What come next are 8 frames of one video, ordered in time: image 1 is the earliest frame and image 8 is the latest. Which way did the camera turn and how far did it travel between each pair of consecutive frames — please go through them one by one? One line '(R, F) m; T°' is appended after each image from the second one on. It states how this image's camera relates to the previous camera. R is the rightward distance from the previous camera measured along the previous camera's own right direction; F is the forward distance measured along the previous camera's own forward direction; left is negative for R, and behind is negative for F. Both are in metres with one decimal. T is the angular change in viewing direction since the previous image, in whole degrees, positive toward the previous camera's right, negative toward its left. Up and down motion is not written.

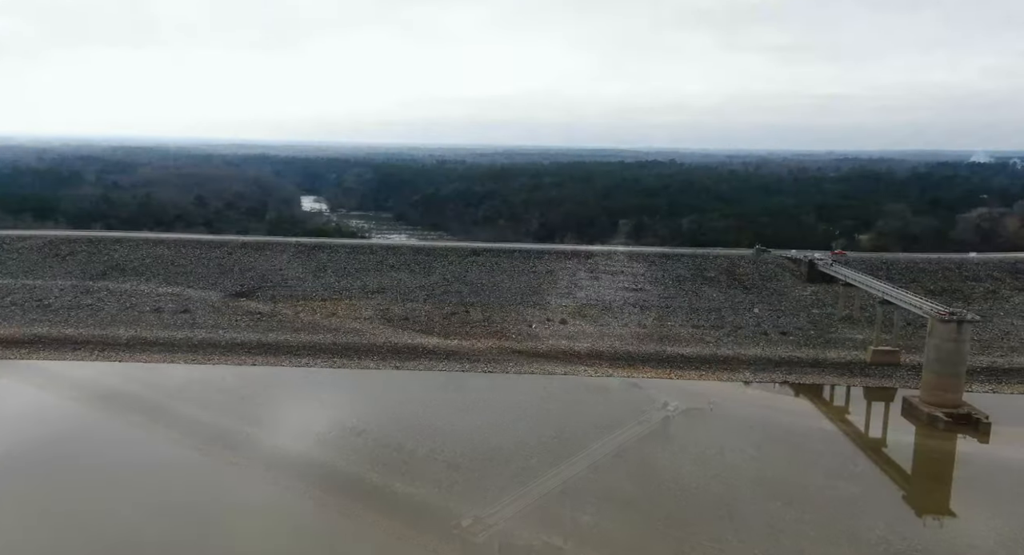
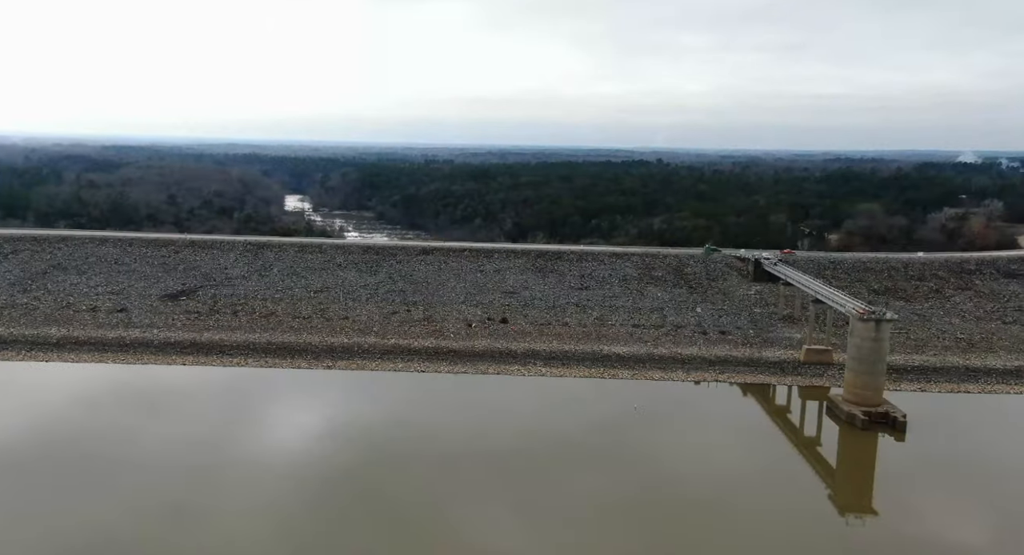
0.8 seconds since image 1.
(+1.5, 0.0) m; +1°
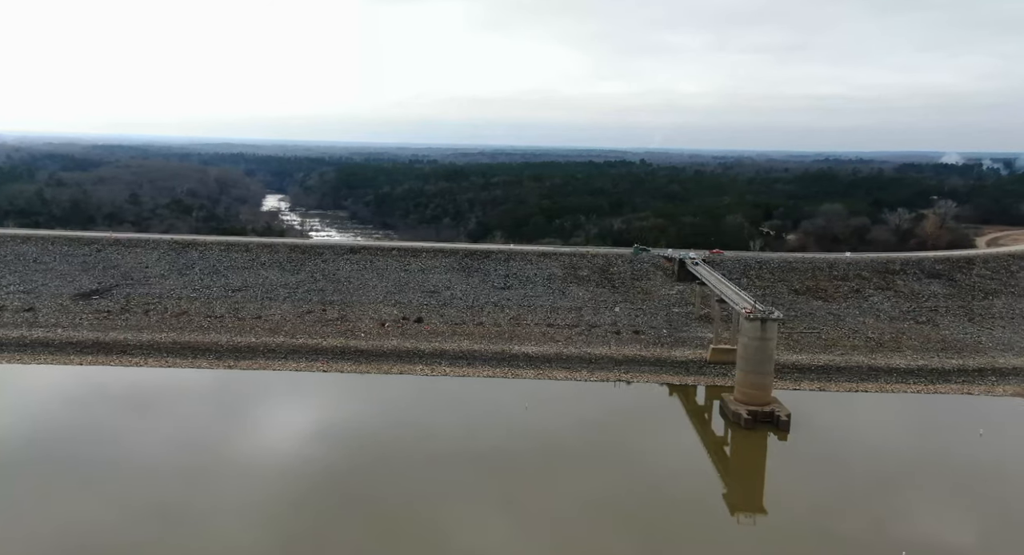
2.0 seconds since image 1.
(+2.2, 0.0) m; +1°
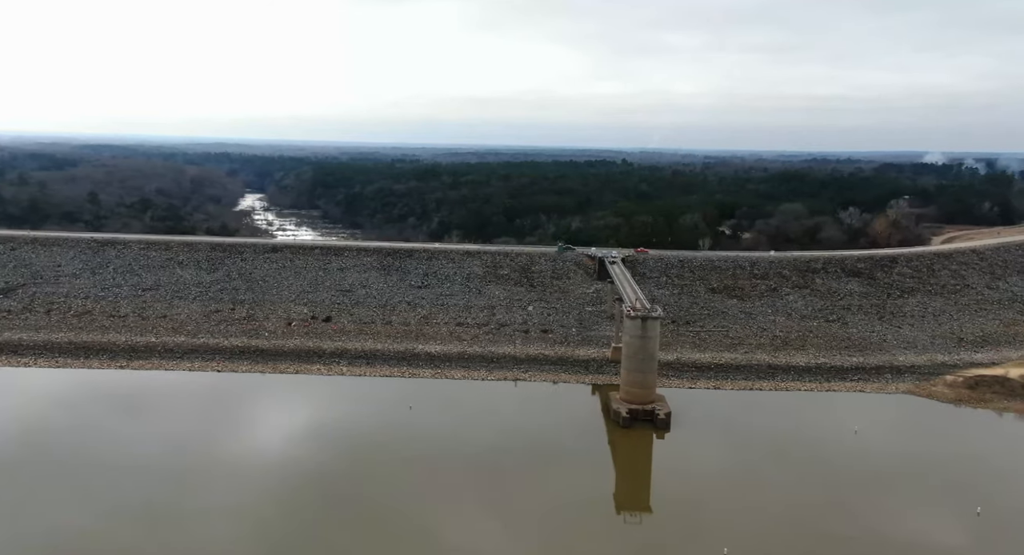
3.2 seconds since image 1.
(+2.3, +0.1) m; +1°
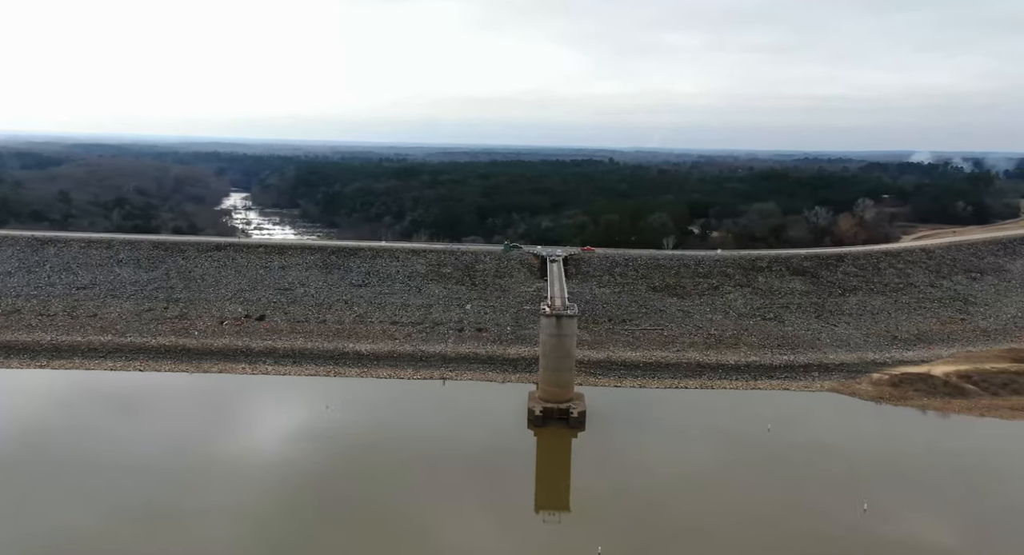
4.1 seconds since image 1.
(+1.7, +0.1) m; +1°
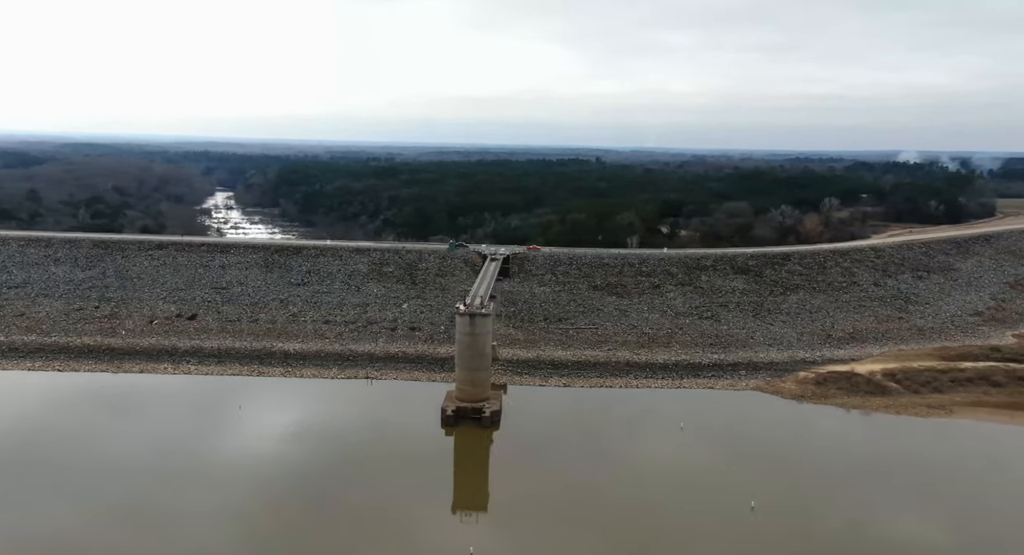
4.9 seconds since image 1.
(+1.7, +0.1) m; +1°
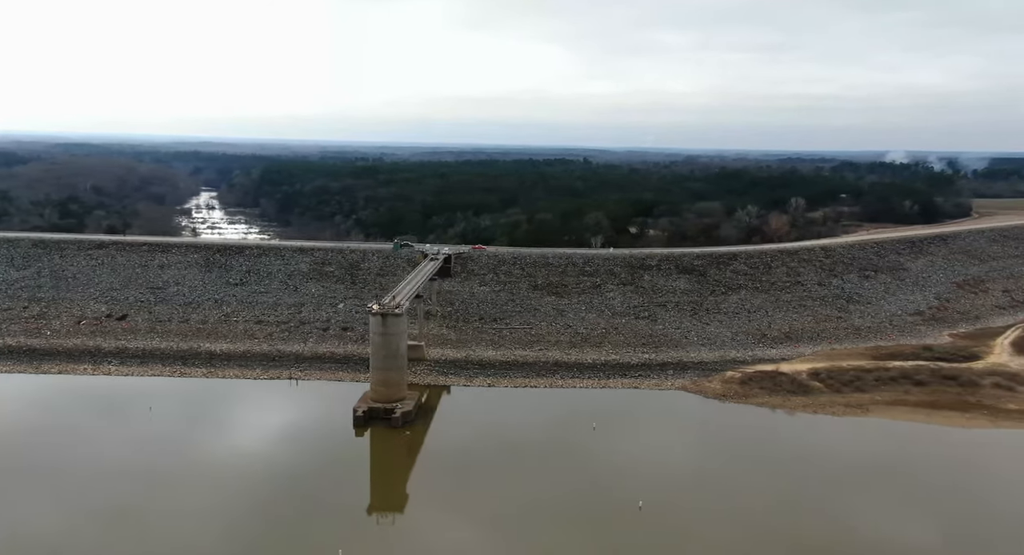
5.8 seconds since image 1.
(+1.7, +0.1) m; +1°
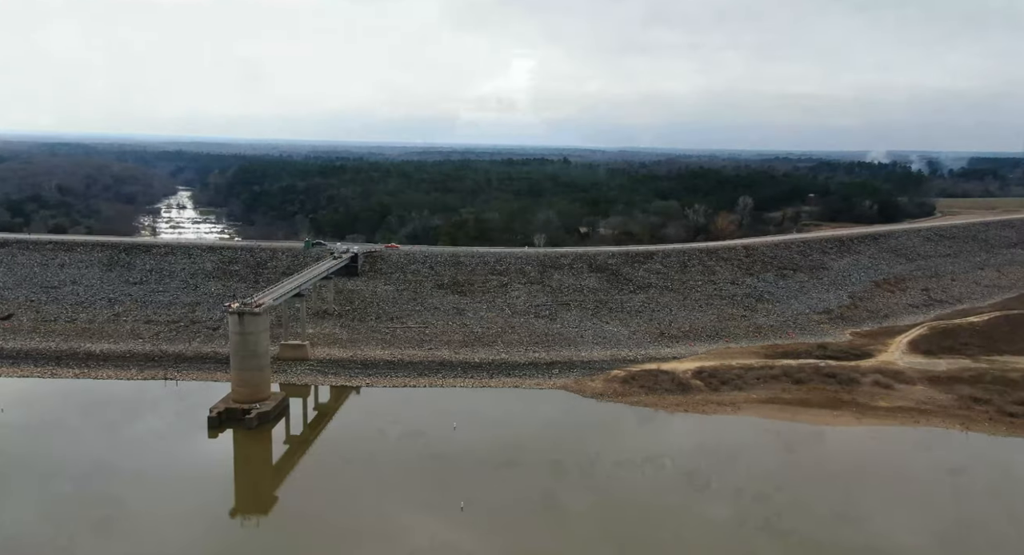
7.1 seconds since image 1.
(+2.6, +0.3) m; +1°
